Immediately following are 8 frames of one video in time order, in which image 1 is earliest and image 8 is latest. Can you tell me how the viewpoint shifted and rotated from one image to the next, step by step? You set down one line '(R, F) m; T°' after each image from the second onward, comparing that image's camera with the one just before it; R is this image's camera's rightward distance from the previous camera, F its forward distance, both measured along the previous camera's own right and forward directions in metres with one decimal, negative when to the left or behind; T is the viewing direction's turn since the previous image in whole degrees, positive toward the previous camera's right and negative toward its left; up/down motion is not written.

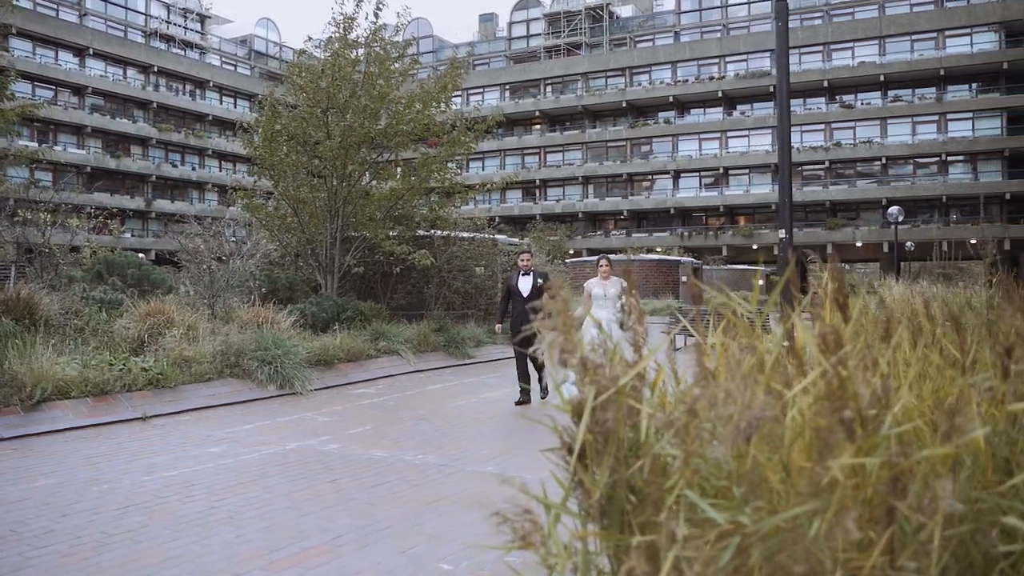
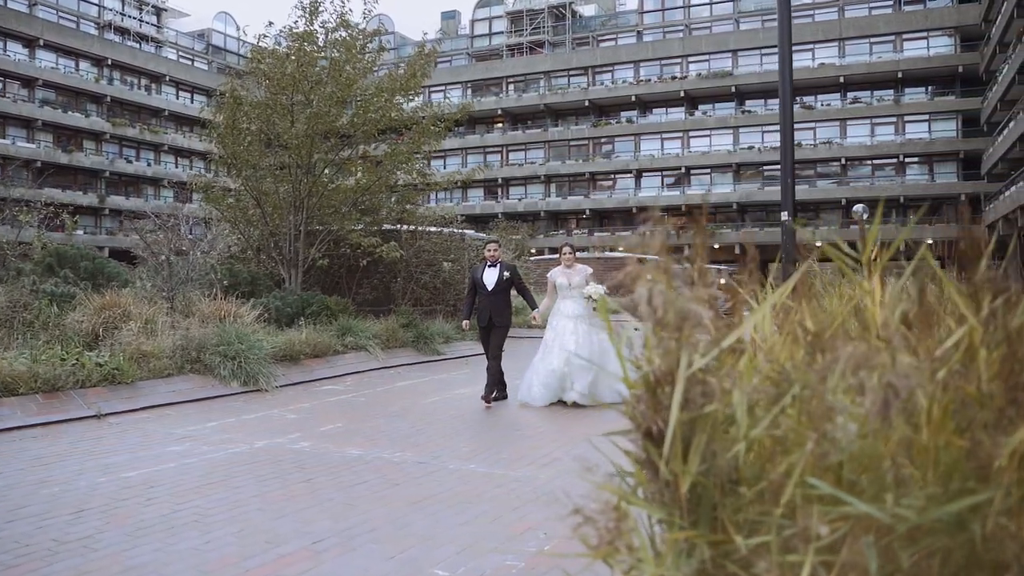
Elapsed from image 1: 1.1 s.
(-0.2, +0.3) m; +3°
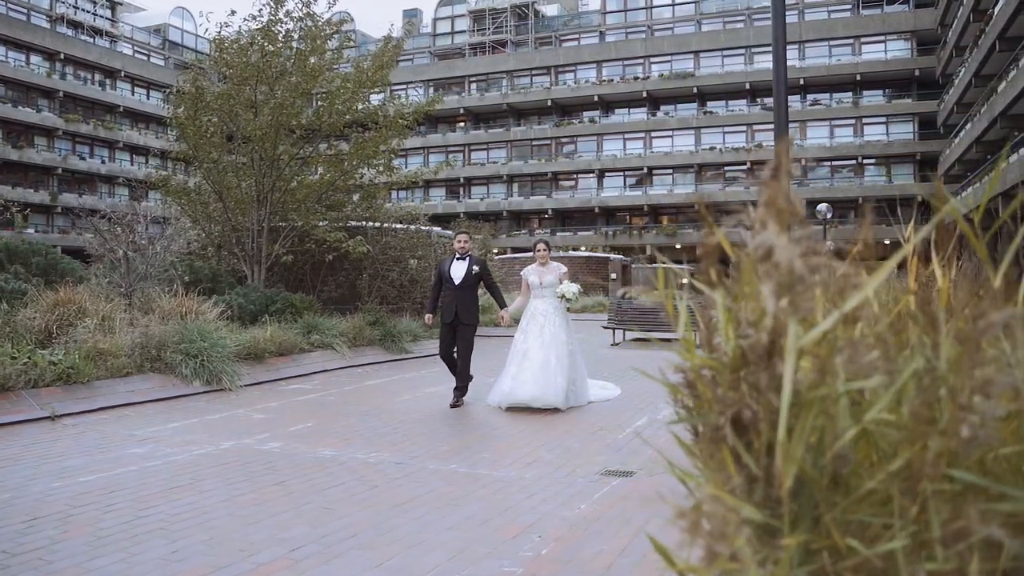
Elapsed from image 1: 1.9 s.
(-0.1, +0.2) m; +3°
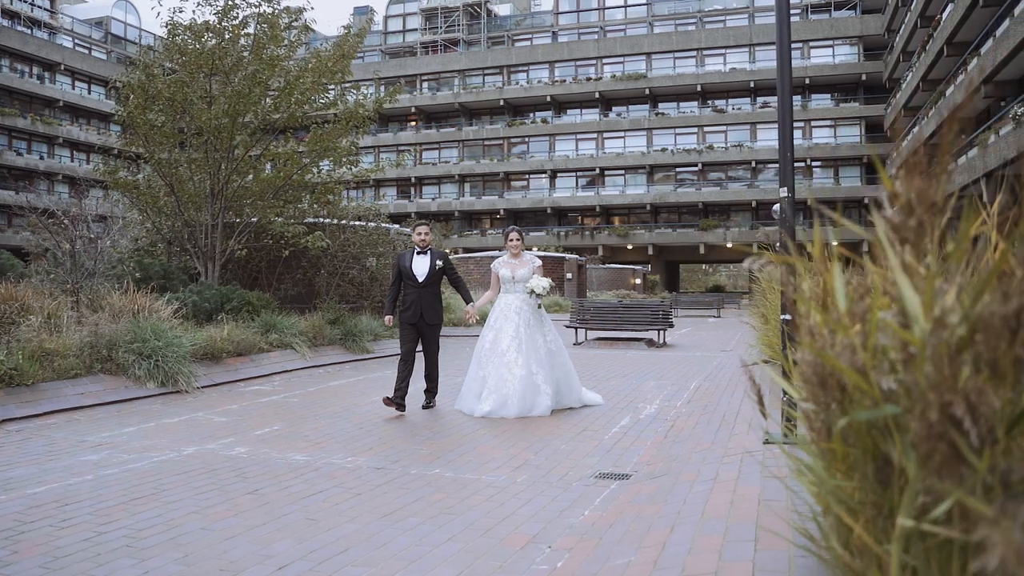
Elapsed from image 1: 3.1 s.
(-0.2, +0.3) m; +4°
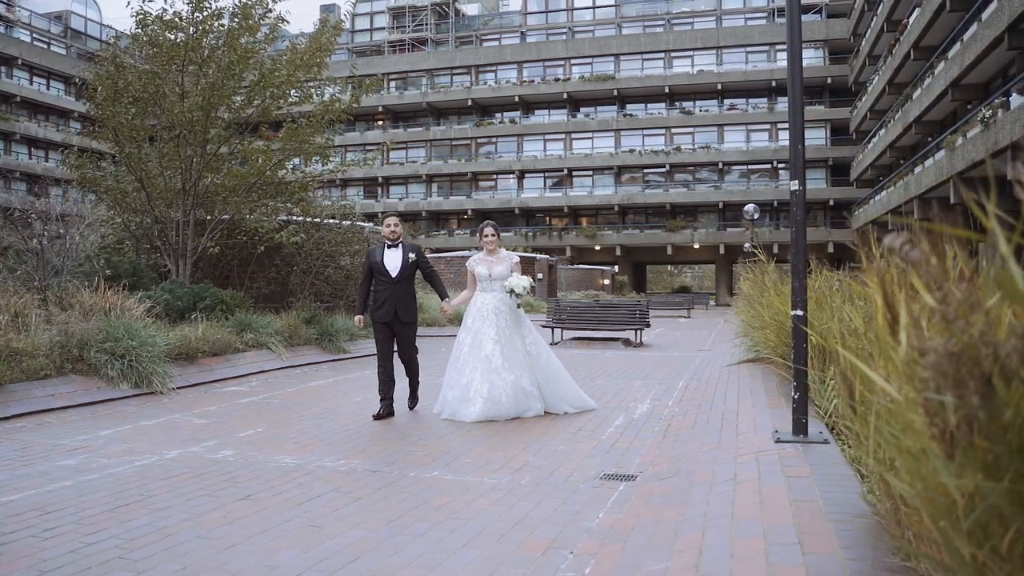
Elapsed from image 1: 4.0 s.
(-0.2, +0.2) m; +2°
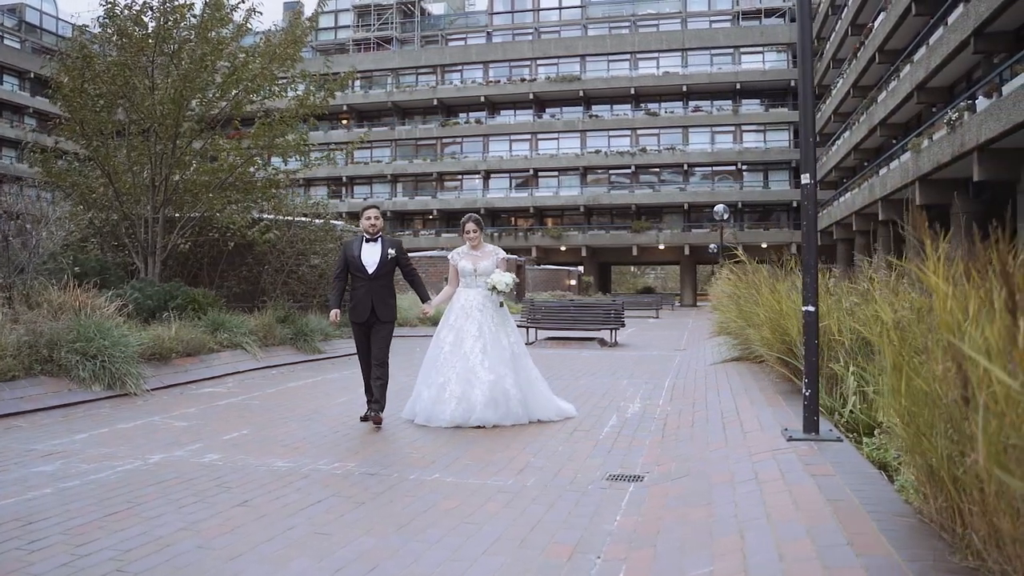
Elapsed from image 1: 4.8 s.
(-0.2, +0.1) m; +2°
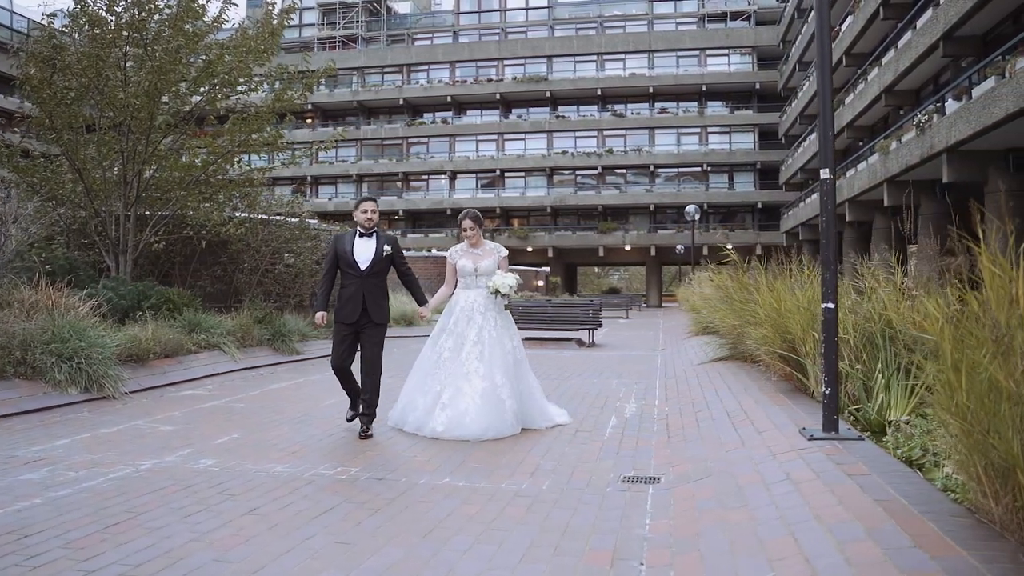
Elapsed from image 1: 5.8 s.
(-0.3, +0.1) m; +2°
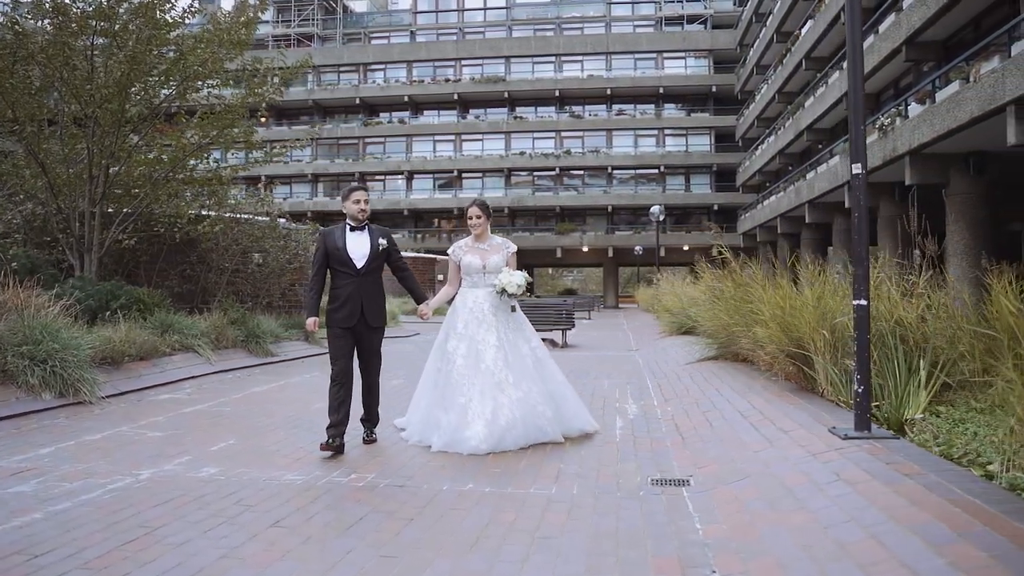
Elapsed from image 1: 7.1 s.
(-0.4, +0.2) m; +3°
